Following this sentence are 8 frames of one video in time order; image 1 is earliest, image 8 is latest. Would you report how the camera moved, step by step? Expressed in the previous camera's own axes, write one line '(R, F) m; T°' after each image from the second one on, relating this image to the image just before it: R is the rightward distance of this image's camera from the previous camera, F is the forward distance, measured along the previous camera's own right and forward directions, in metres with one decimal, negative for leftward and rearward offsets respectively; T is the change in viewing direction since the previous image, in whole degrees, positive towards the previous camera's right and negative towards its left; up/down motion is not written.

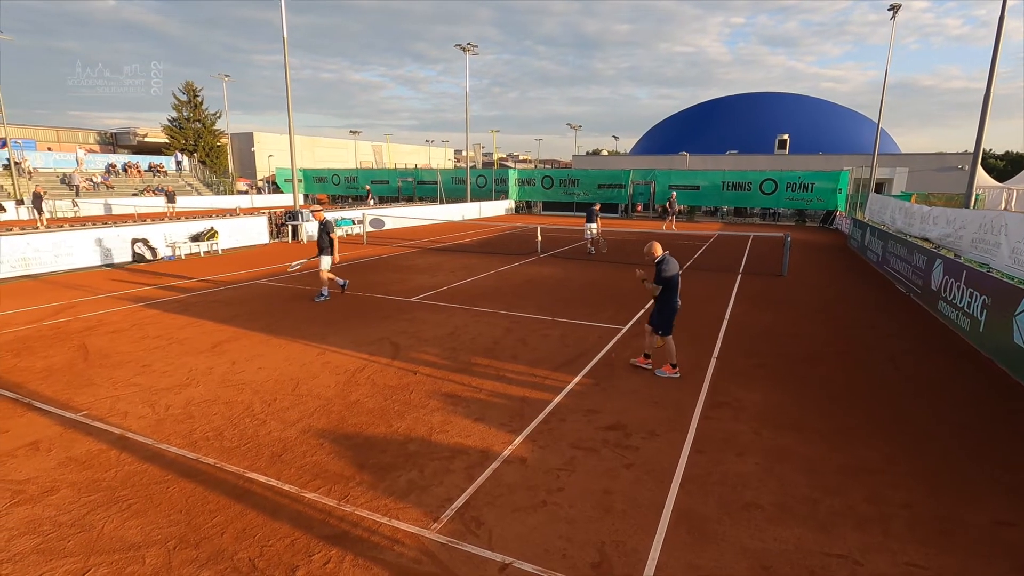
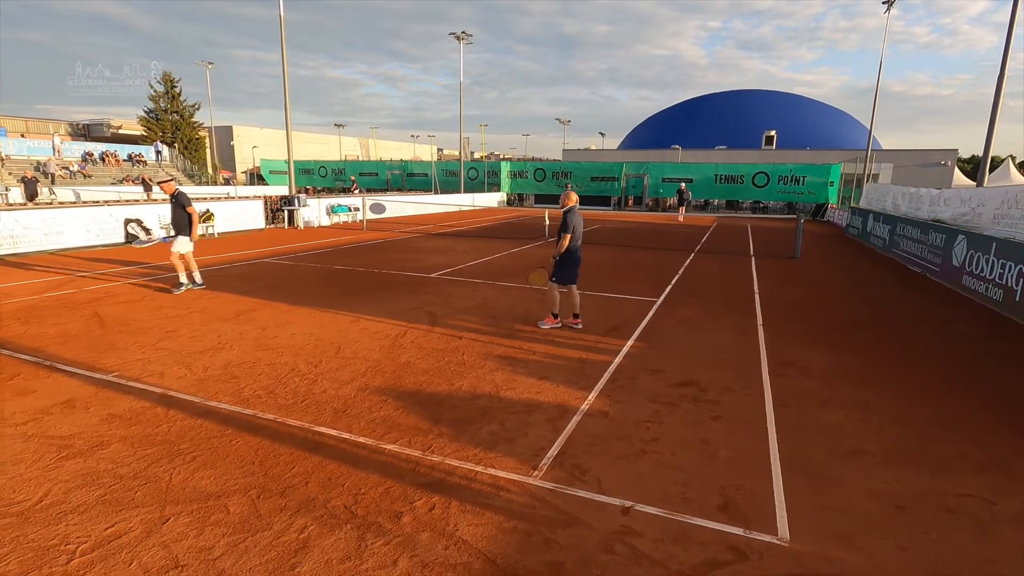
(-1.0, +0.3) m; +2°
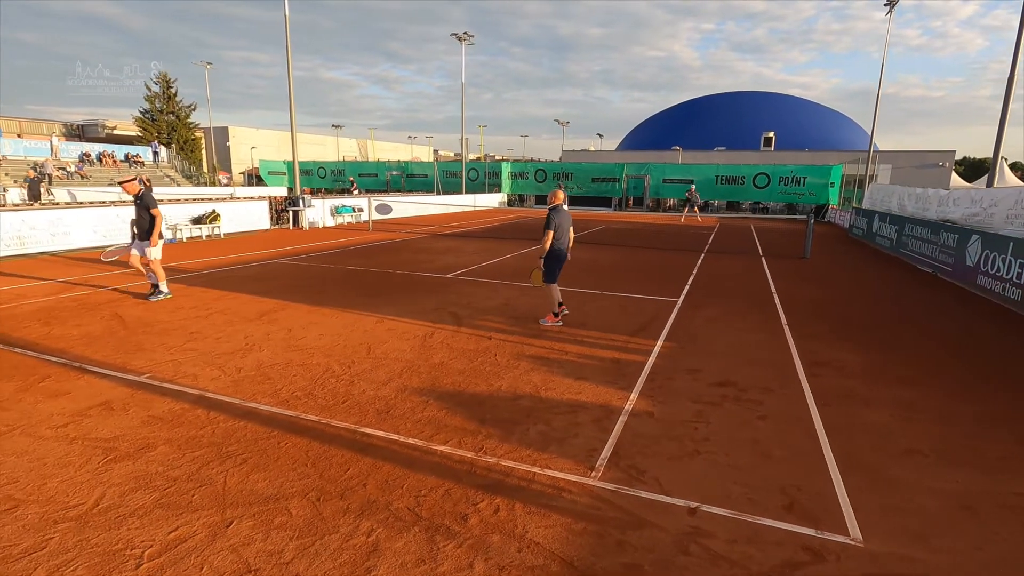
(-0.5, 0.0) m; +1°
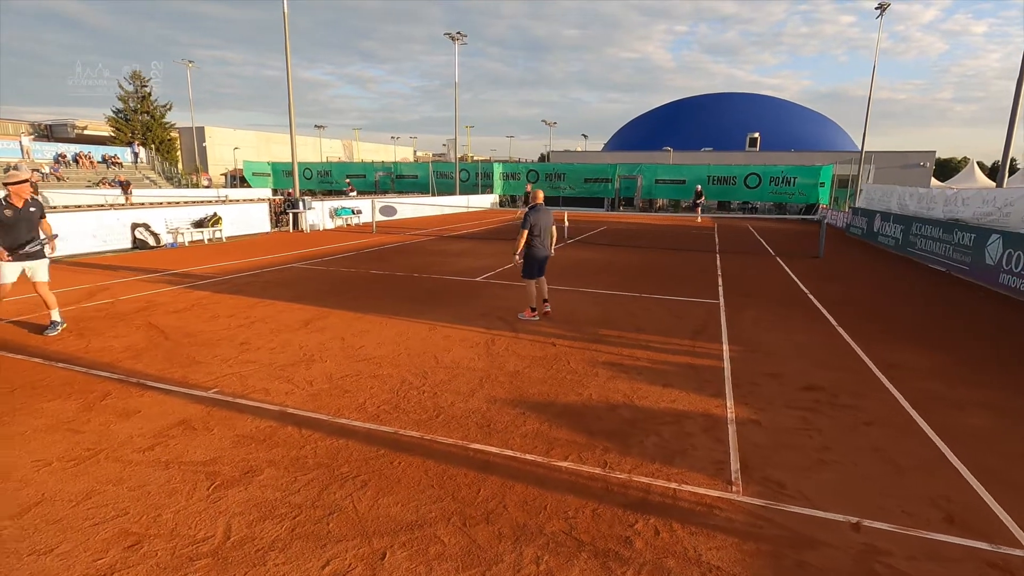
(-1.2, +0.2) m; +2°
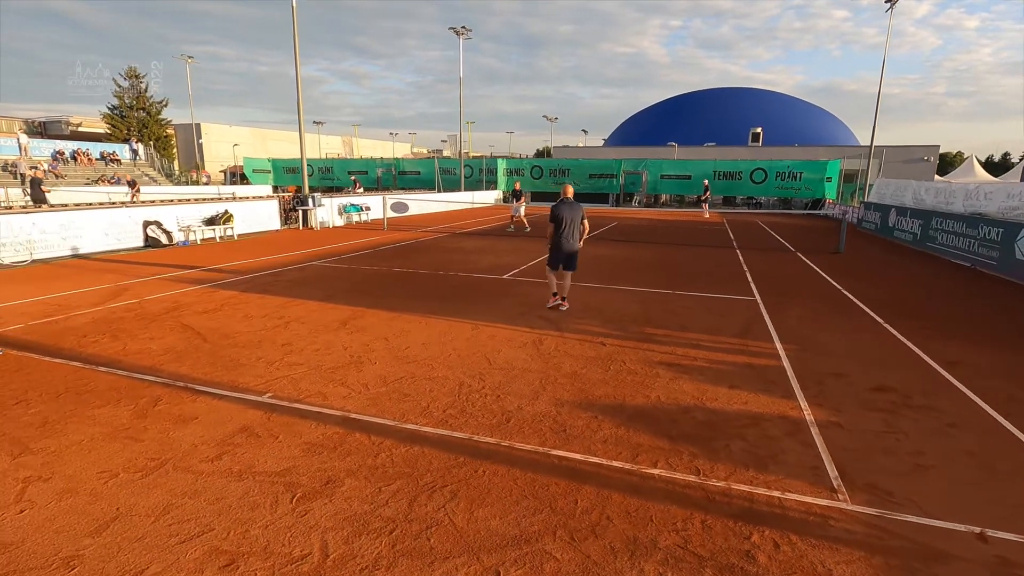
(-0.7, +0.2) m; 0°
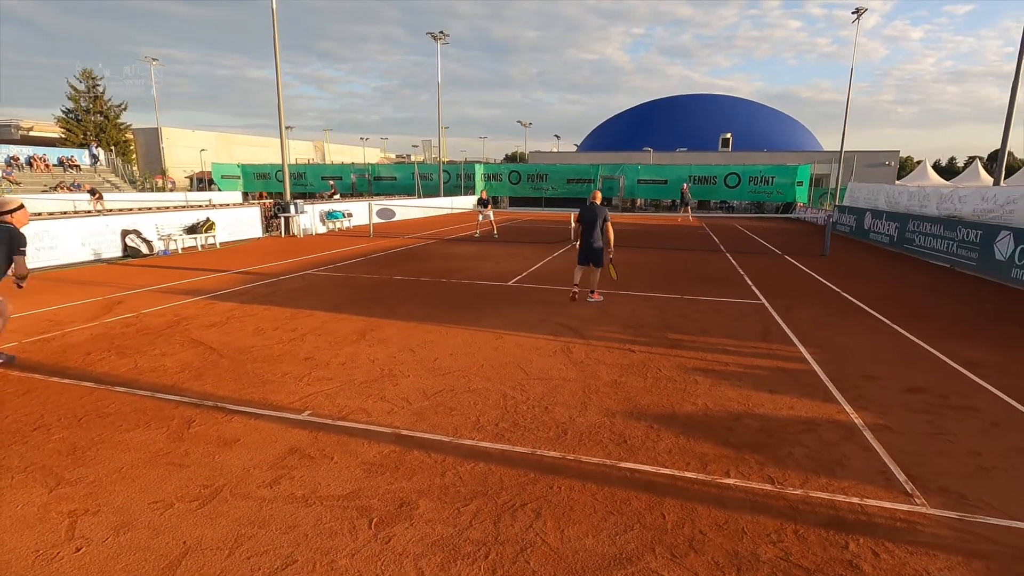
(-0.8, +0.1) m; +3°
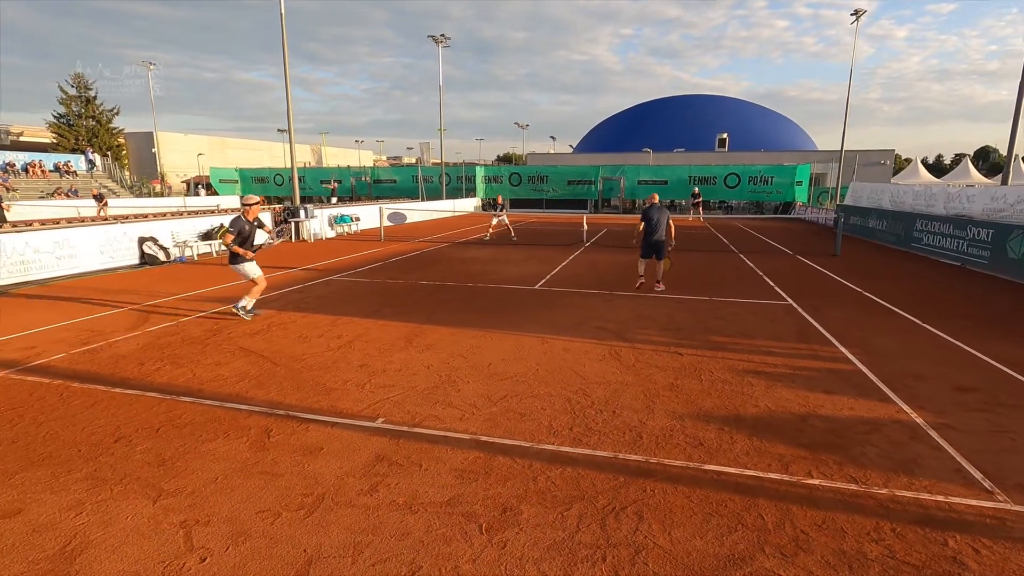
(-0.8, -0.1) m; +1°
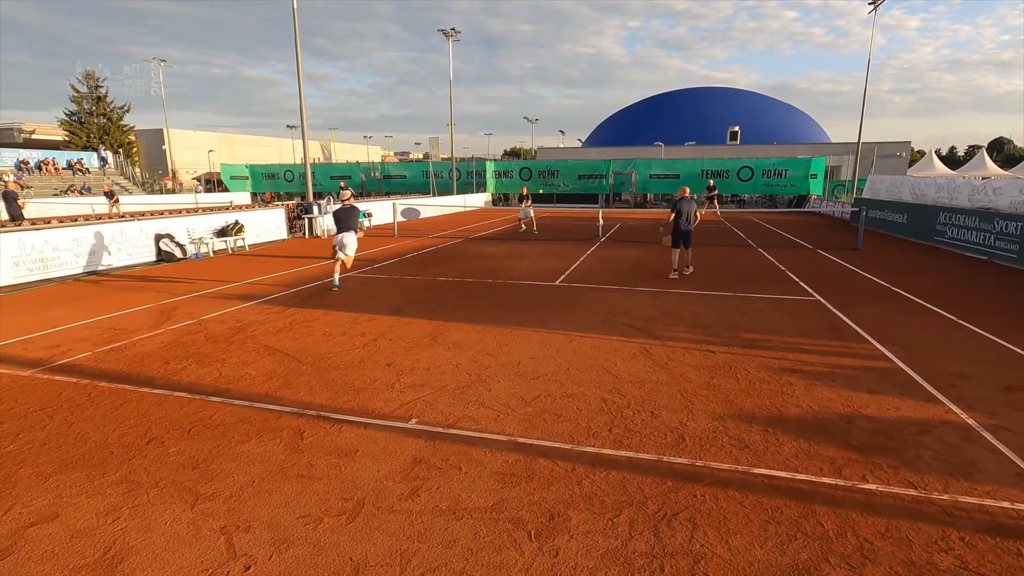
(-0.3, +0.1) m; -1°
